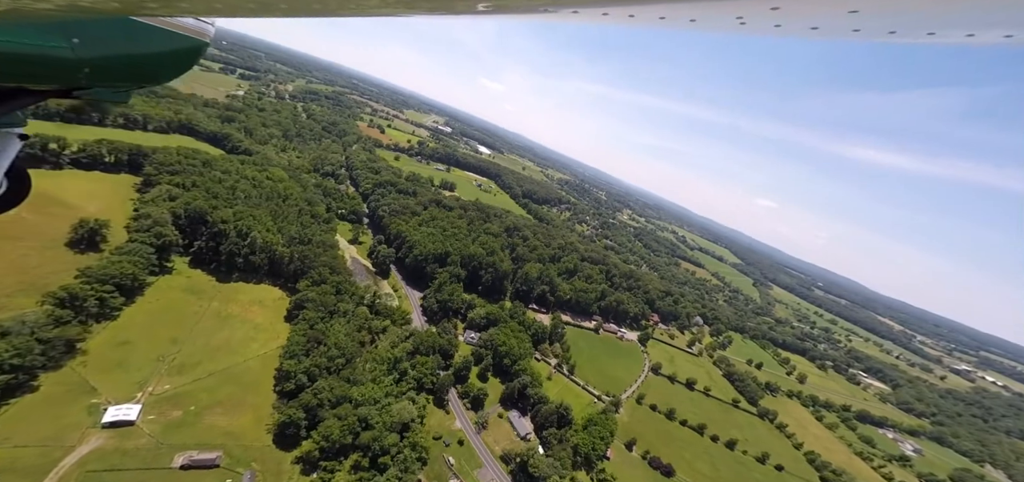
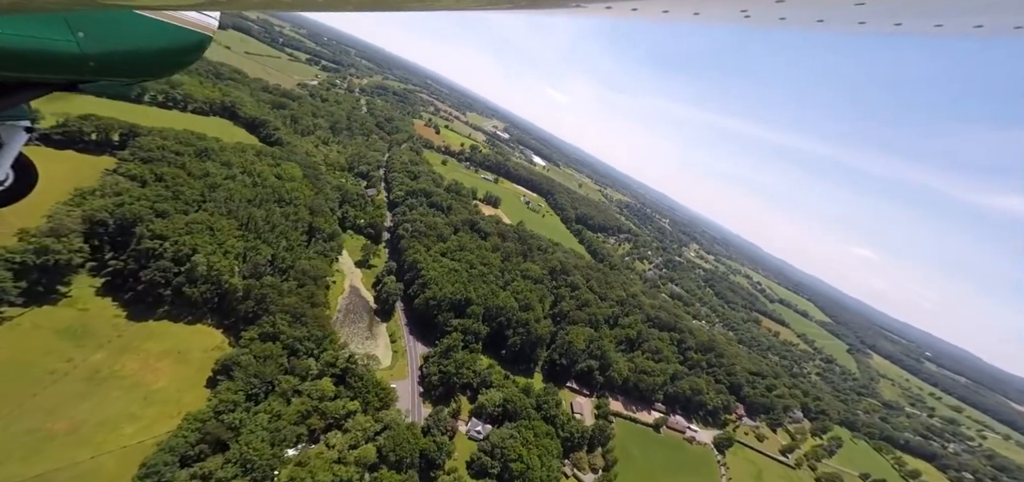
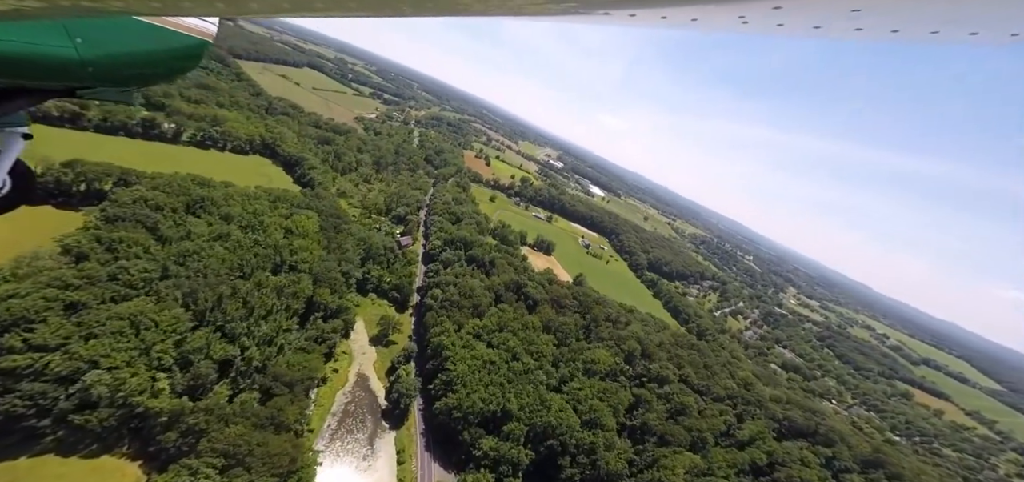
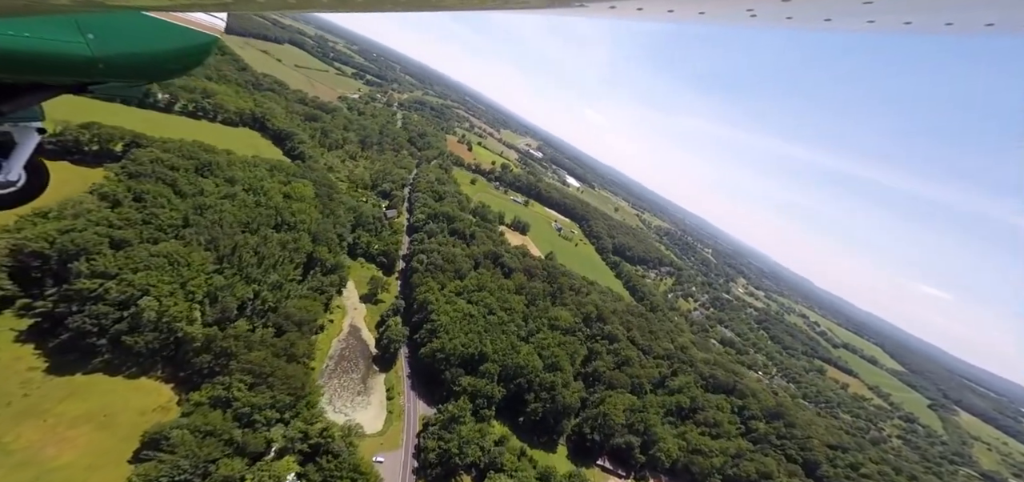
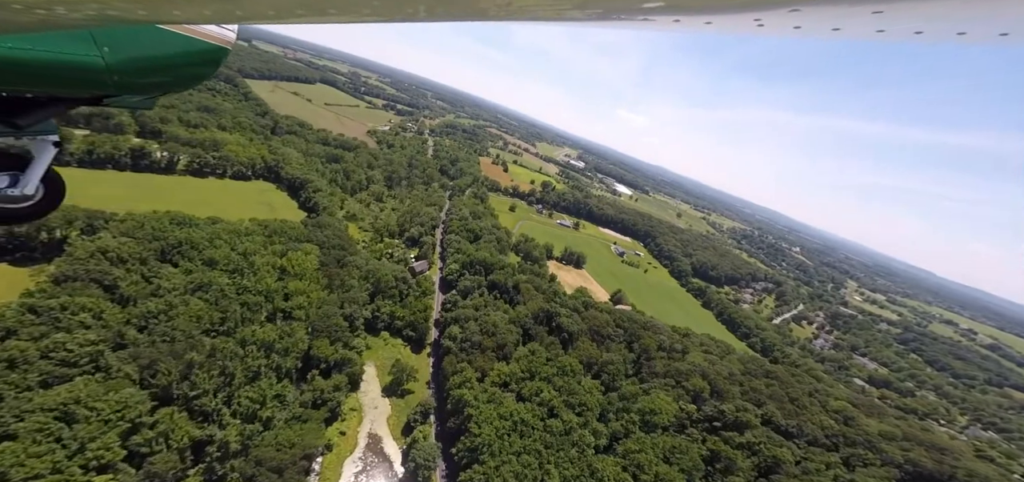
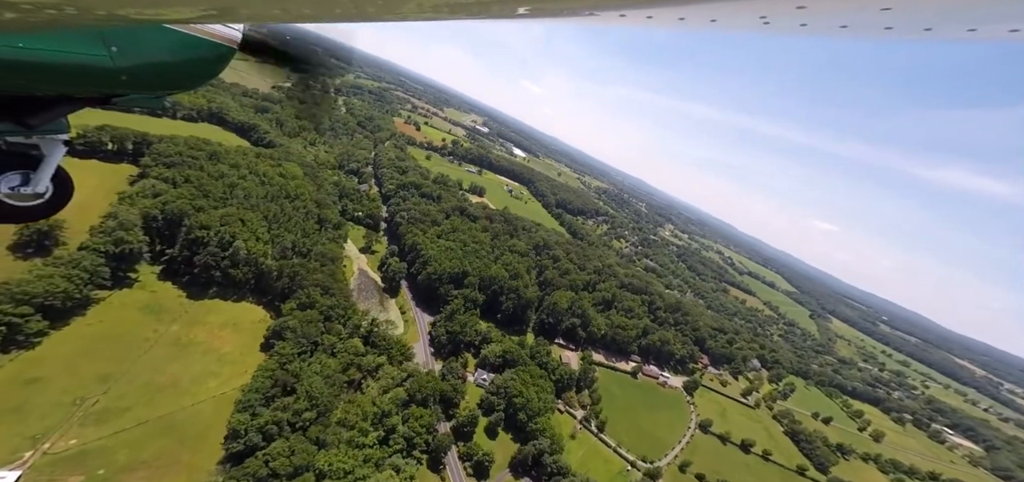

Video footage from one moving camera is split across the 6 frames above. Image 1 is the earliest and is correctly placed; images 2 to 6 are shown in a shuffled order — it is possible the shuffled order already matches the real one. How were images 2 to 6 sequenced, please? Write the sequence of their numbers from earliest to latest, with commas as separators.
6, 2, 4, 3, 5
